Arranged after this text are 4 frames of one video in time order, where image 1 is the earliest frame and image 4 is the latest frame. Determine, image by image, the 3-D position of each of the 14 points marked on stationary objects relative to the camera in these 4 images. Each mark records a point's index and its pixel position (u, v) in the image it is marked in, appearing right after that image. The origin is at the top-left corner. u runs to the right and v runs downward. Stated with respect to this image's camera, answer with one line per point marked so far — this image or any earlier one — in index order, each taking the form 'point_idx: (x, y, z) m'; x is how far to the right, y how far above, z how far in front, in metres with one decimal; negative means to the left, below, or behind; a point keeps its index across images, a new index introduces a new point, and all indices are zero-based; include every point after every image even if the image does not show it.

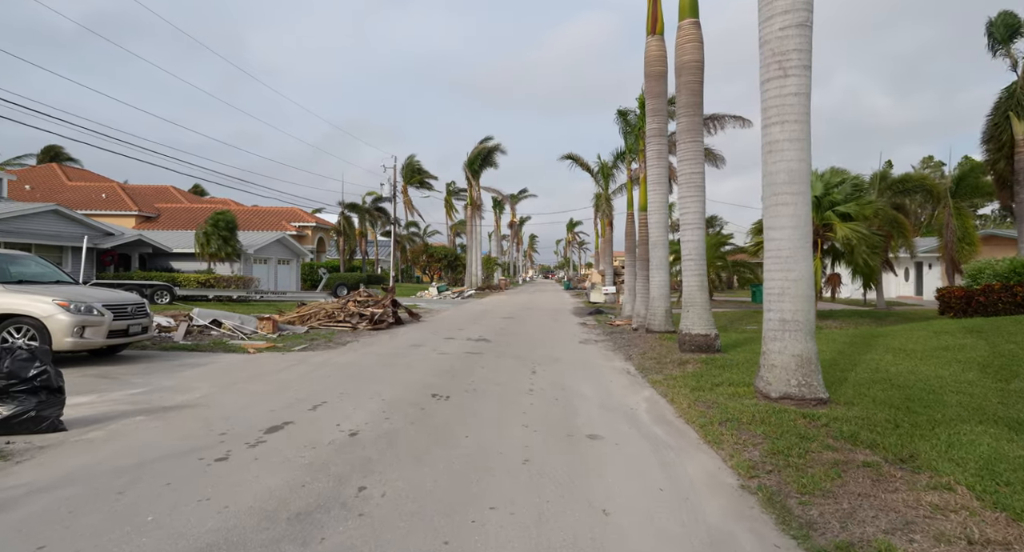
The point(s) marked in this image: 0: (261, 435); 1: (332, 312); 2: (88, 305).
0: (-2.7, -1.7, +5.4) m
1: (-6.1, -1.2, +16.9) m
2: (-7.3, -0.5, +8.7) m
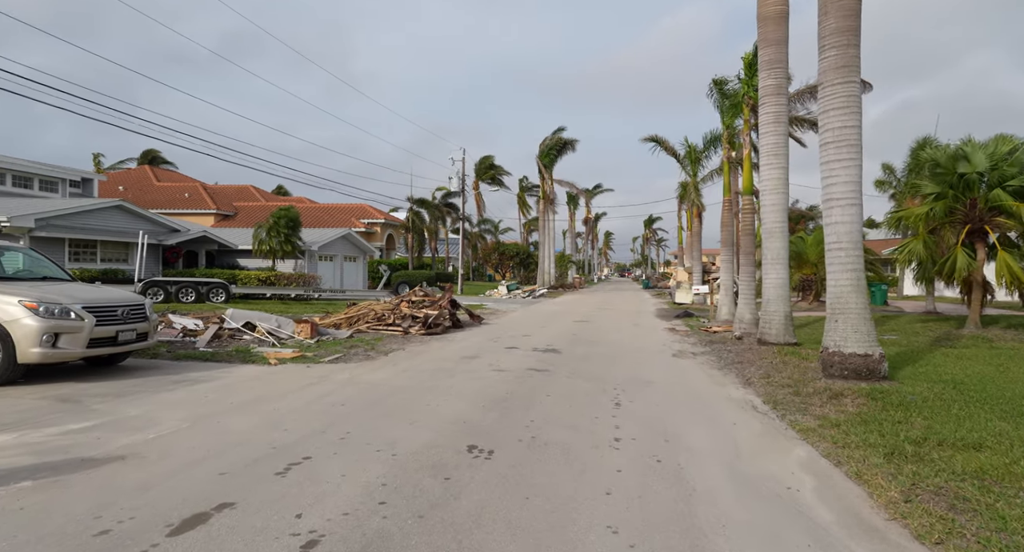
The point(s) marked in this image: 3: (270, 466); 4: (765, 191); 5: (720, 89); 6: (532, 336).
0: (-2.2, -1.6, +3.1) m
1: (-3.9, -1.1, +15.1) m
2: (-6.3, -0.4, +7.1) m
3: (-2.1, -1.6, +4.4) m
4: (+5.9, +2.0, +11.8) m
5: (+7.7, +7.0, +18.8) m
6: (+0.6, -1.6, +13.8) m
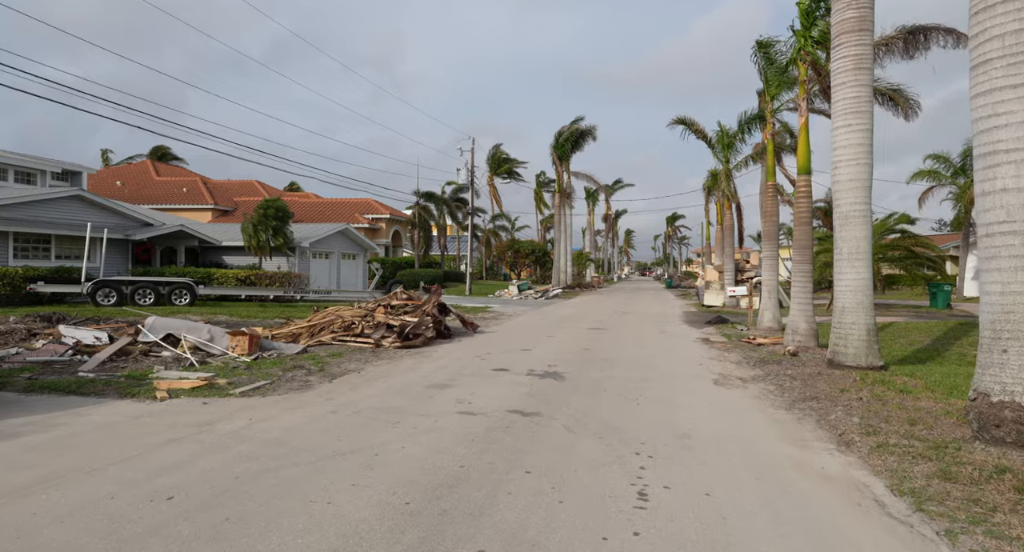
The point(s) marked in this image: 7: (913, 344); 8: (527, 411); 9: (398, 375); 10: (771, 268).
0: (-2.7, -1.7, +0.4) m
1: (-4.0, -1.1, +12.4) m
2: (-6.7, -0.5, +4.5) m
3: (-2.6, -1.7, +1.7) m
4: (+5.7, +2.0, +8.7) m
5: (+7.7, +7.0, +15.7) m
6: (+0.4, -1.6, +11.0) m
7: (+9.8, -1.7, +12.3) m
8: (+0.2, -1.7, +6.5) m
9: (-2.0, -1.7, +8.9) m
10: (+7.9, +0.2, +15.4) m
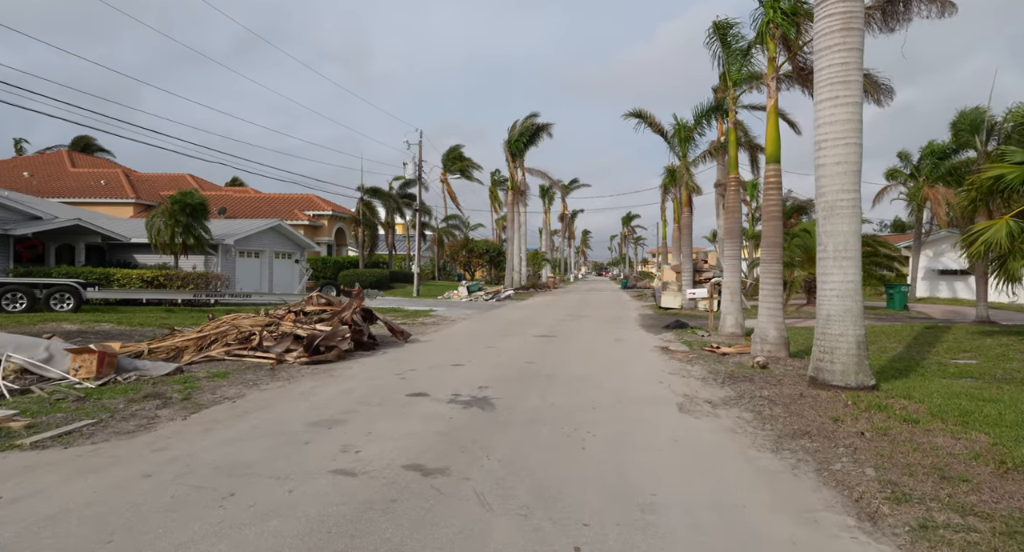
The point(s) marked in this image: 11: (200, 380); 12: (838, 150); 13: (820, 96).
0: (-3.2, -1.7, -1.5) m
1: (-5.4, -1.1, +10.3) m
2: (-7.5, -0.5, +2.2) m
3: (-3.1, -1.7, -0.3) m
4: (+4.6, +2.0, +7.4) m
5: (+6.1, +7.0, +14.5) m
6: (-0.9, -1.7, +9.2) m
7: (+8.4, -1.7, +11.3) m
8: (-0.7, -1.7, +4.7) m
9: (-3.1, -1.7, +6.9) m
10: (+6.3, +0.2, +14.2) m
11: (-5.0, -1.7, +8.2) m
12: (+4.7, +1.8, +7.3) m
13: (+4.5, +2.7, +7.5) m
